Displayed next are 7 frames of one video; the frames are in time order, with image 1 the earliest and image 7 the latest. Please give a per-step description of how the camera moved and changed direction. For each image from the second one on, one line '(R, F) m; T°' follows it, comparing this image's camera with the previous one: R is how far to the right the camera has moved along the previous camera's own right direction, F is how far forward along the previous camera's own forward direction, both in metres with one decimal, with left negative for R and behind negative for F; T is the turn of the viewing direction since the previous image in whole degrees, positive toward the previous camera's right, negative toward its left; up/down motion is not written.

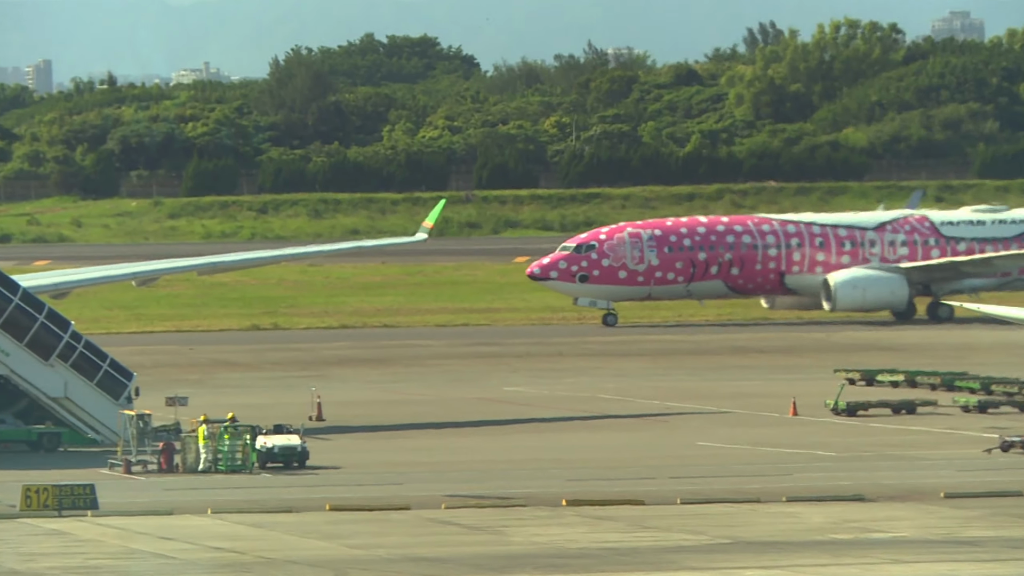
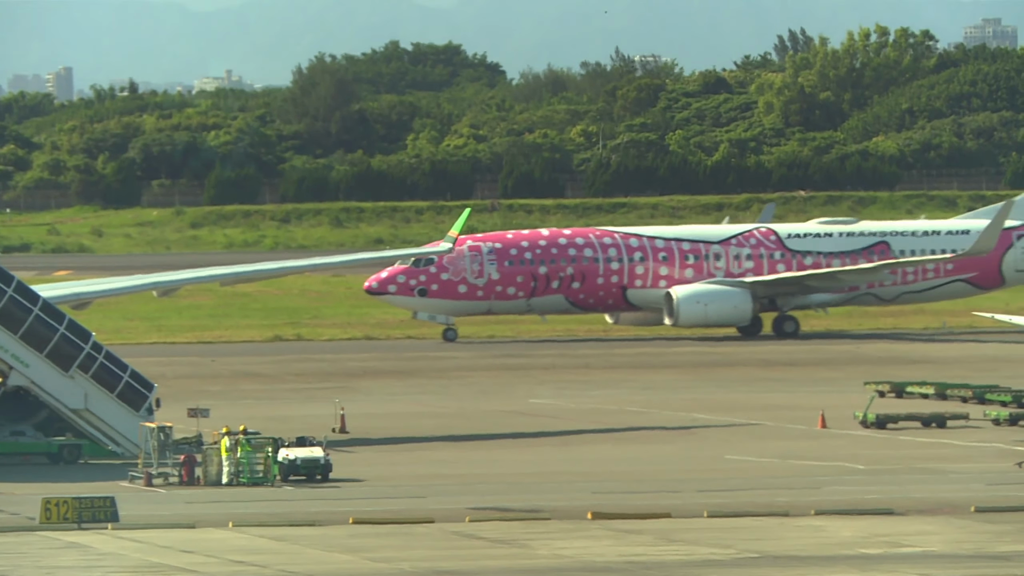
(-0.2, +0.3) m; -1°
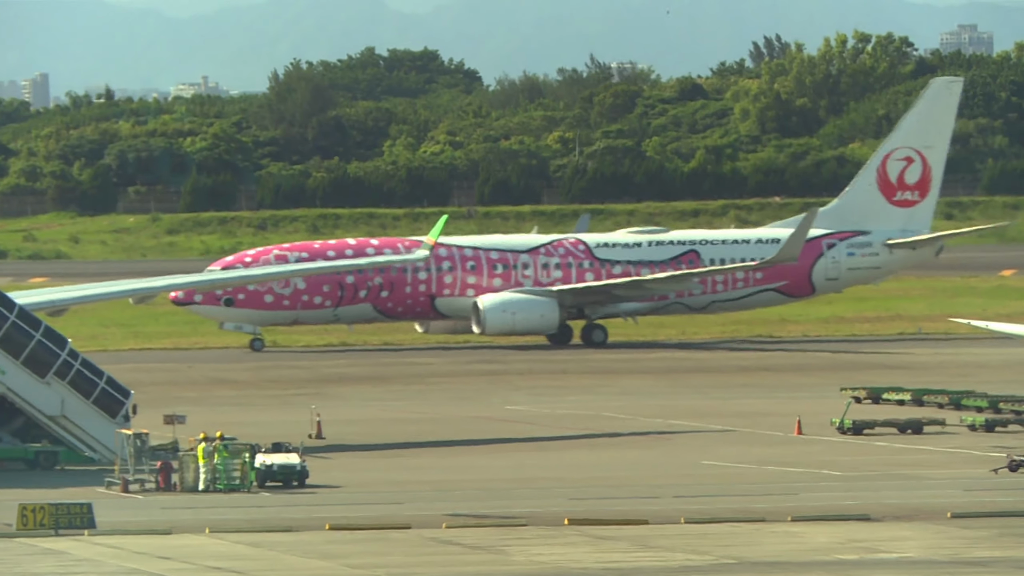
(+0.2, -0.1) m; 0°
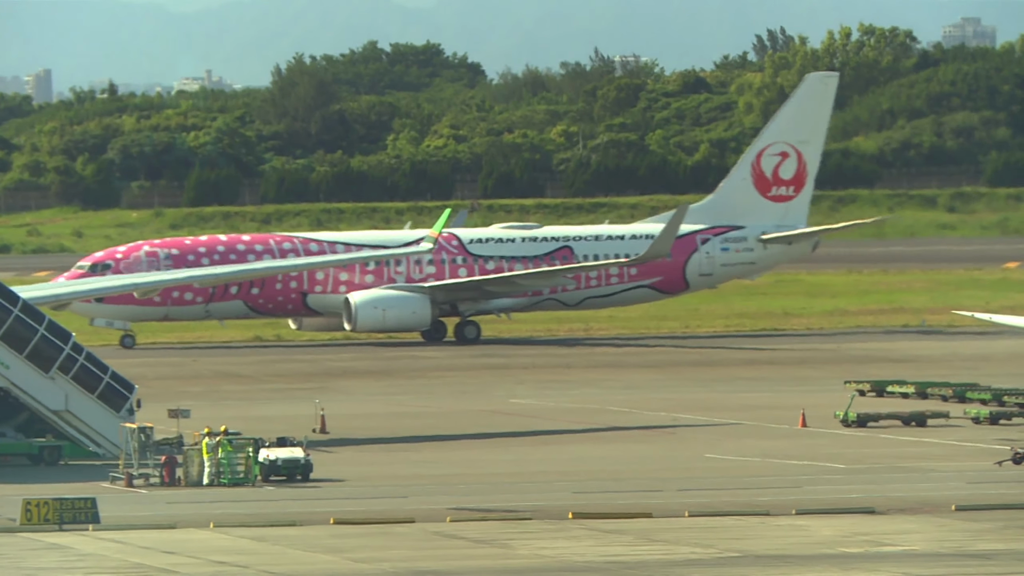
(0.0, 0.0) m; 0°
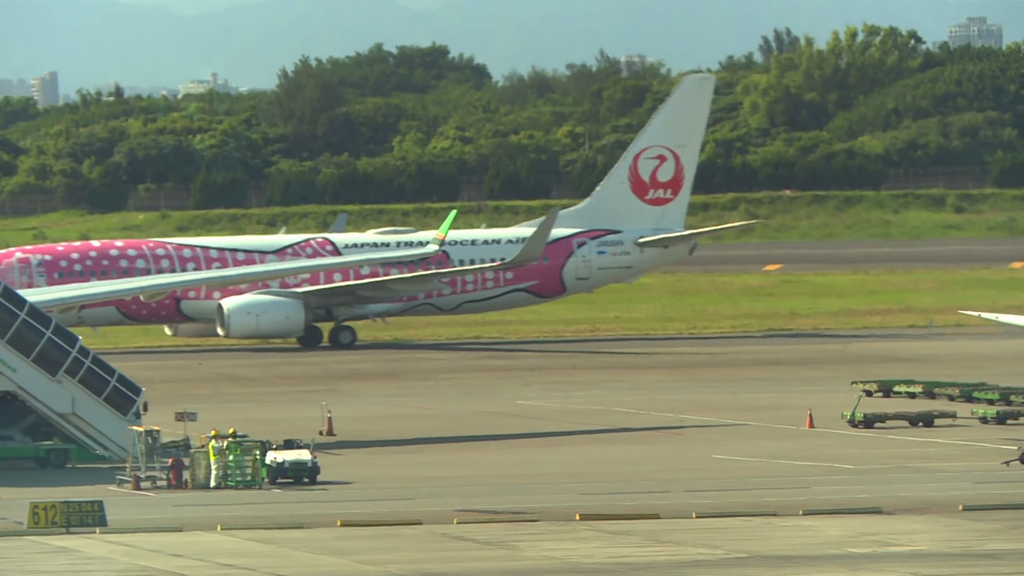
(-0.1, 0.0) m; 0°
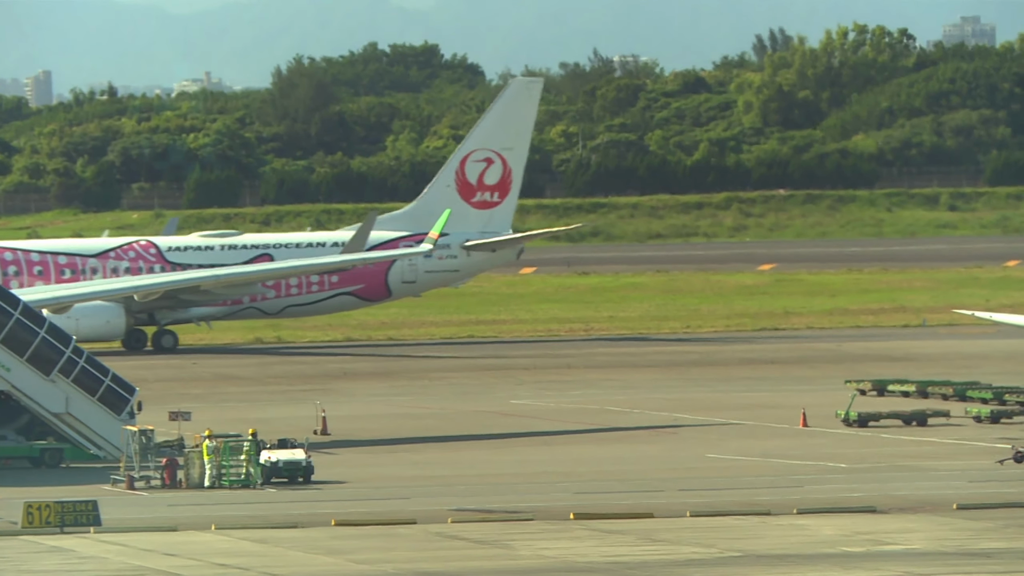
(0.0, 0.0) m; 0°
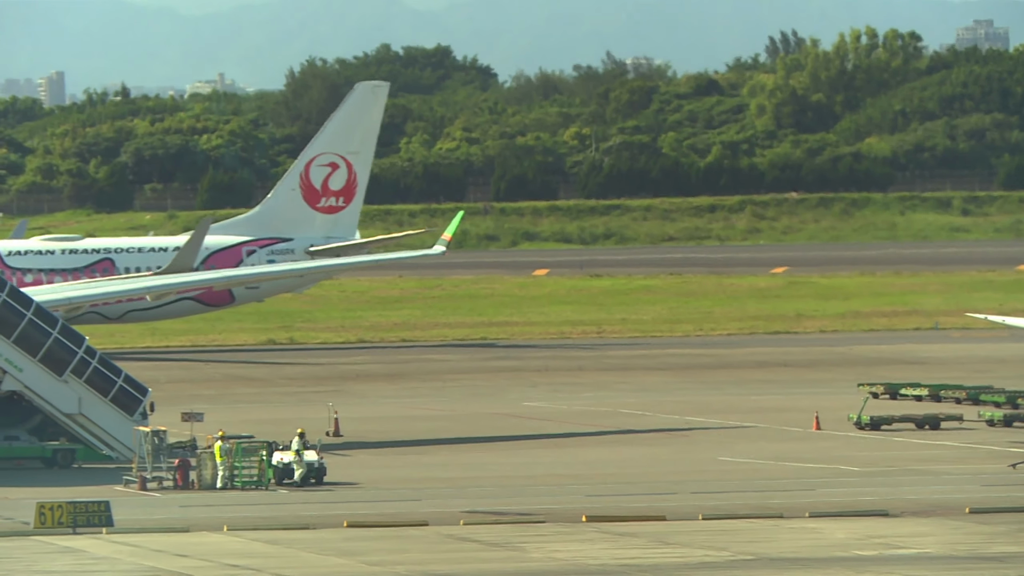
(-0.1, 0.0) m; 0°
